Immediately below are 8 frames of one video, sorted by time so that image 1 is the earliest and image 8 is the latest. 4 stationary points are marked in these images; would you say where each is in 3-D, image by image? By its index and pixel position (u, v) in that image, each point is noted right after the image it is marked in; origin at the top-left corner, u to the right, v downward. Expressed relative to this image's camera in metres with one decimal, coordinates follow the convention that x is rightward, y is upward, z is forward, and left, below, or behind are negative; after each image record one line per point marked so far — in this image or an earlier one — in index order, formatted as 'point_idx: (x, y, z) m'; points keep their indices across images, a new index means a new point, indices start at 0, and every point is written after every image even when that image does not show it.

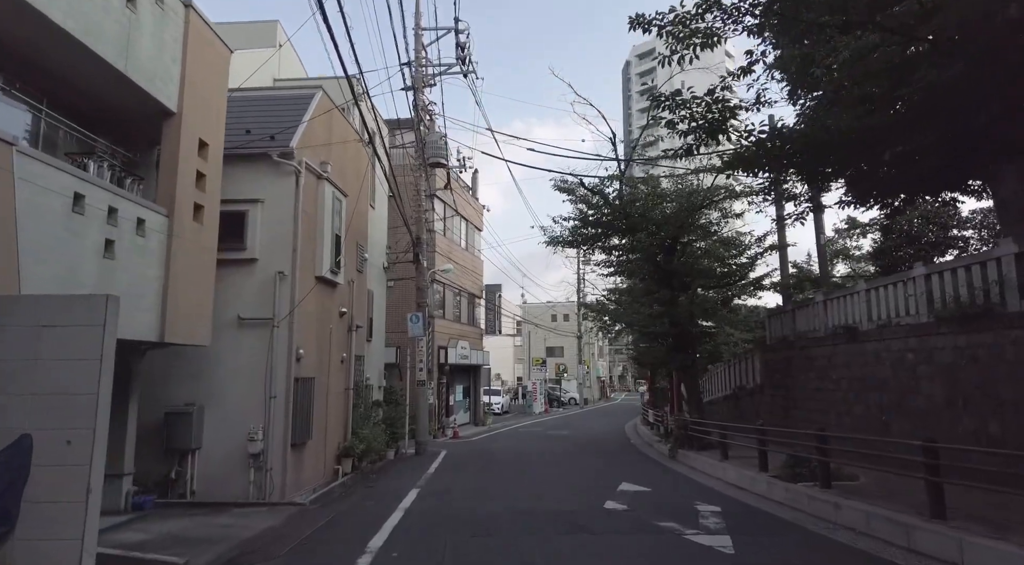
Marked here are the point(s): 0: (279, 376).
0: (-3.5, -1.4, +10.7) m
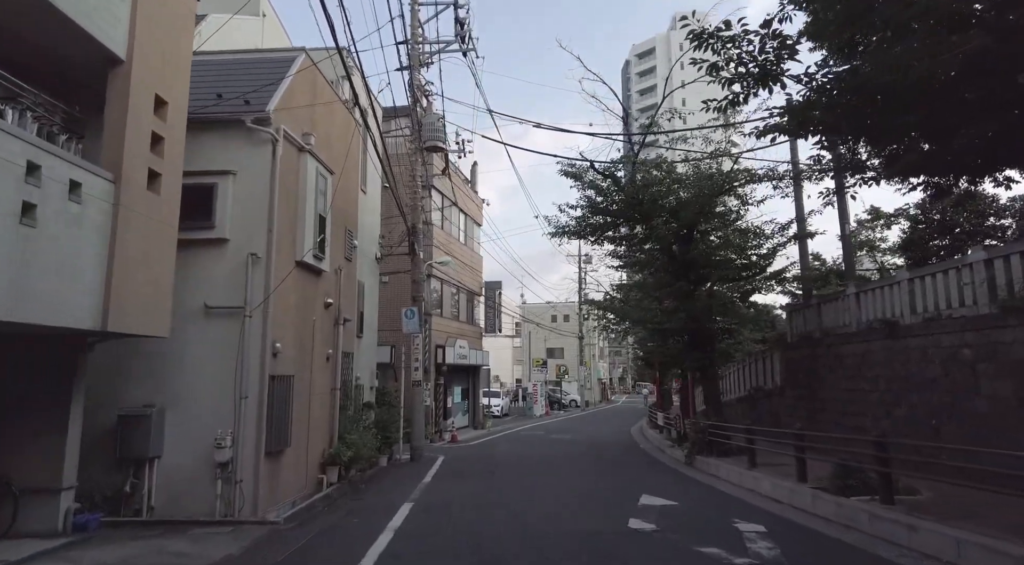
0: (-3.4, -1.2, +9.3) m
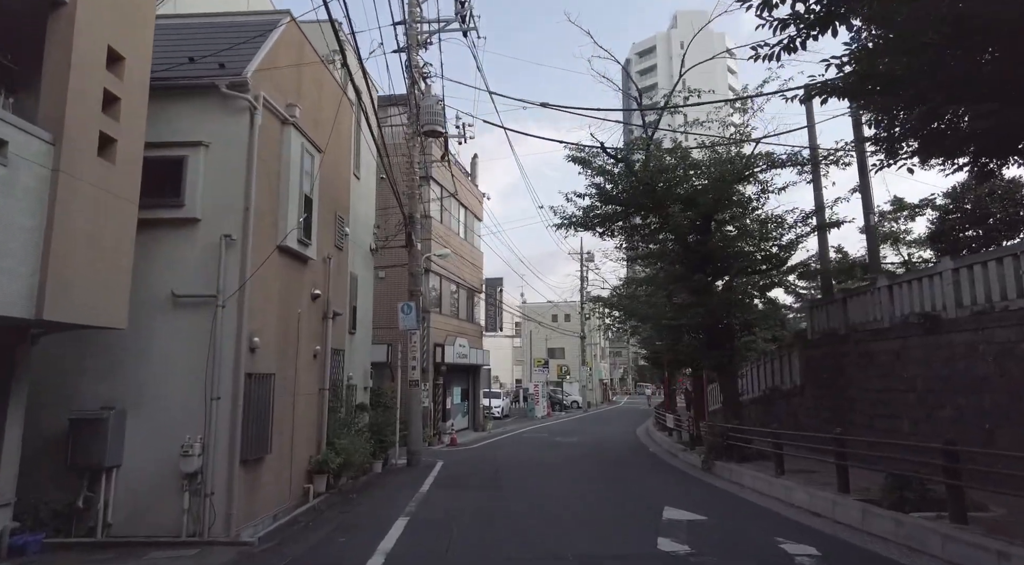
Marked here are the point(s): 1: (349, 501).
0: (-3.3, -1.0, +8.2) m
1: (-2.6, -3.4, +11.0) m
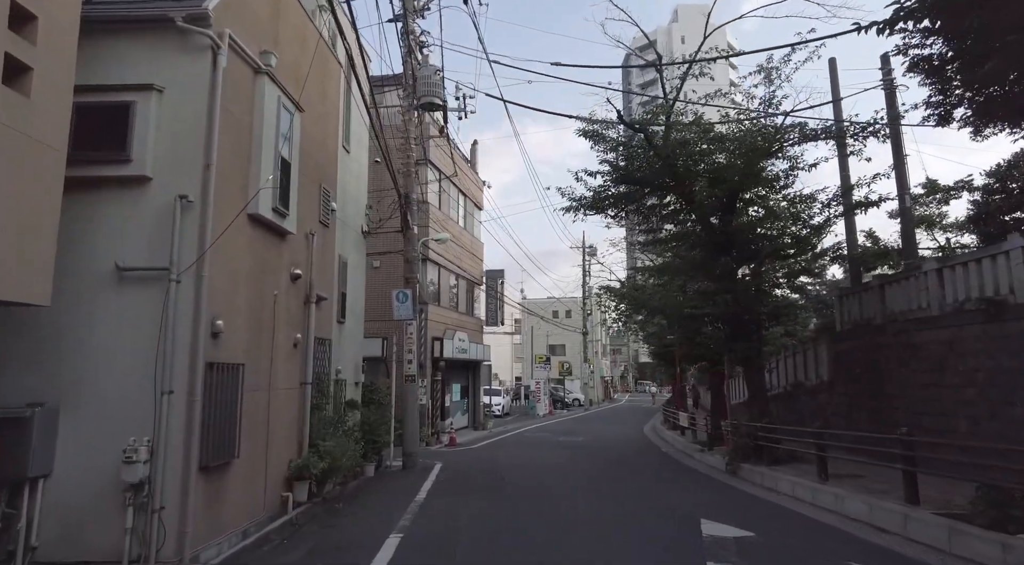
0: (-3.2, -0.7, +6.8) m
1: (-2.4, -3.1, +9.6) m
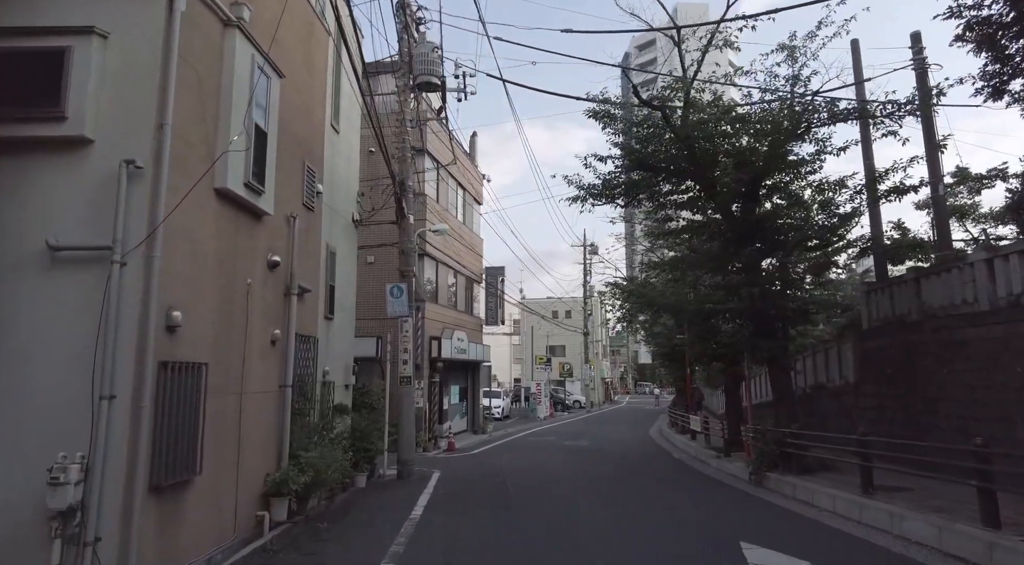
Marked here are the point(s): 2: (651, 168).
0: (-3.1, -0.6, +5.6) m
1: (-2.3, -3.0, +8.5) m
2: (+2.8, +2.3, +14.2) m
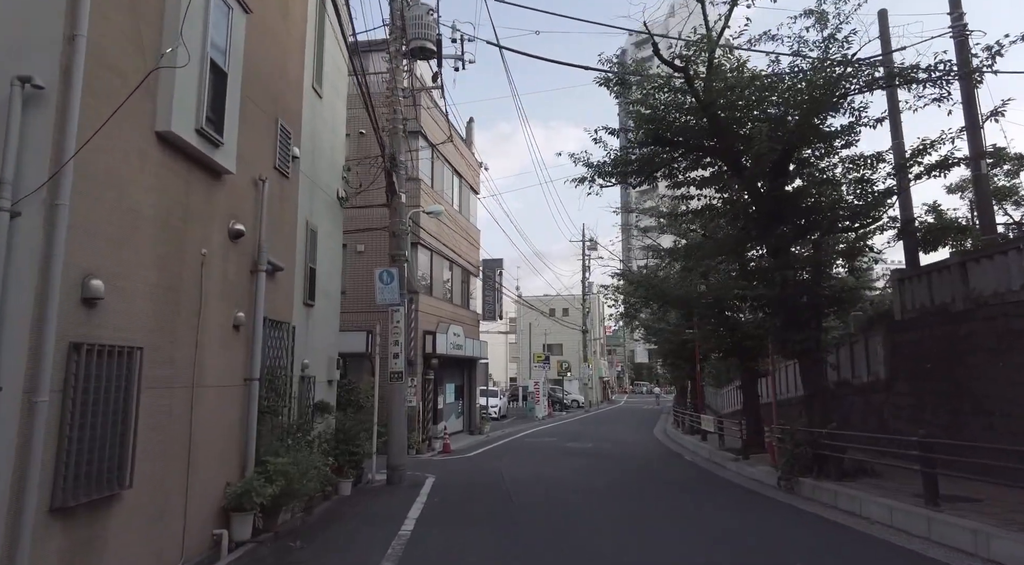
0: (-3.0, -0.3, +4.2) m
1: (-2.3, -2.7, +7.1) m
2: (+2.8, +2.6, +12.9) m
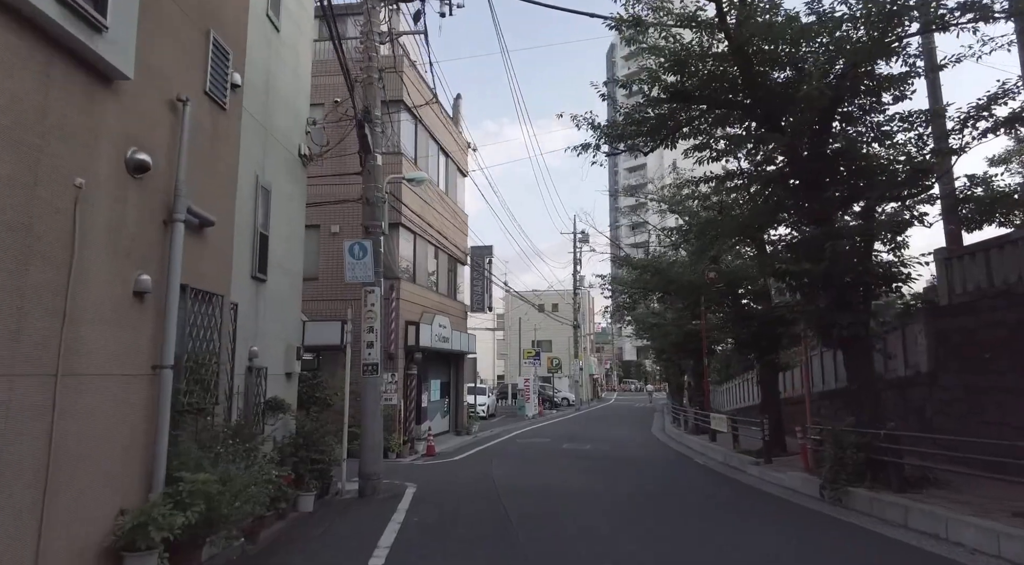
0: (-2.9, 0.0, +2.3) m
1: (-2.2, -2.4, +5.2) m
2: (+2.7, +2.9, +11.0) m
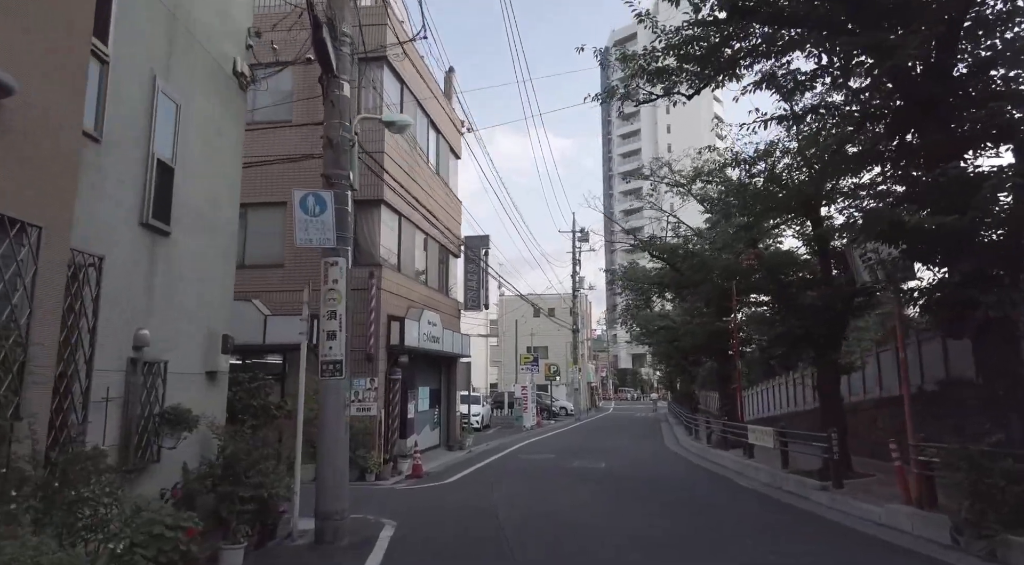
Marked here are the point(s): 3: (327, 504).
0: (-2.6, +0.5, -0.5) m
1: (-2.0, -1.9, +2.3) m
2: (+2.9, +3.3, +8.3) m
3: (-2.0, -2.5, +7.9) m
